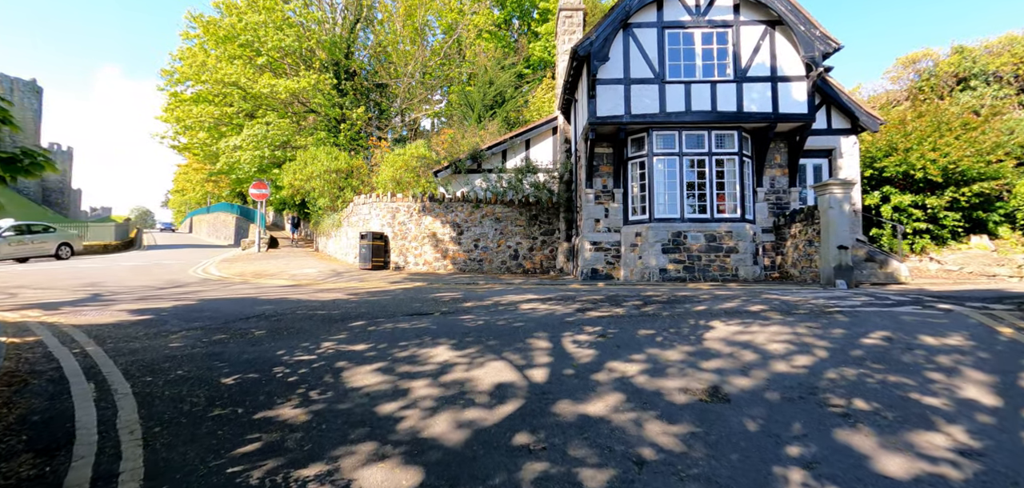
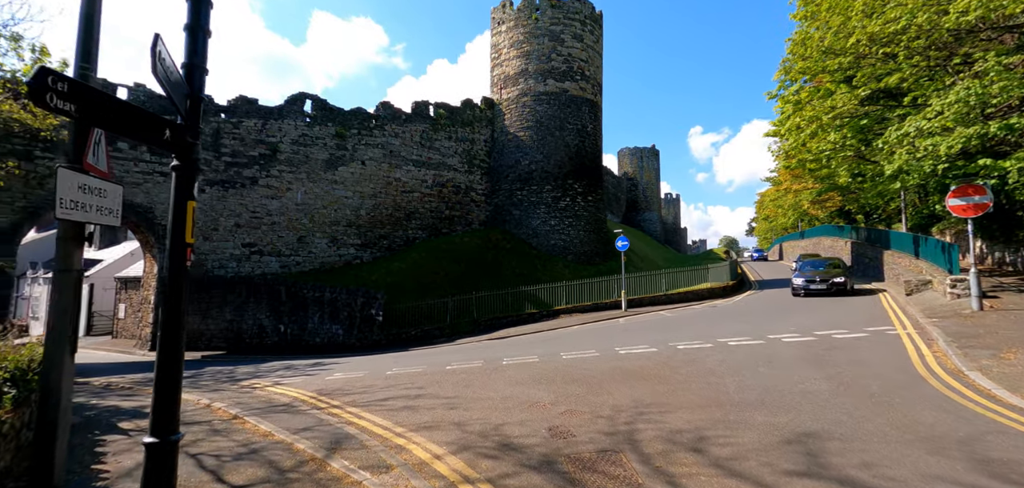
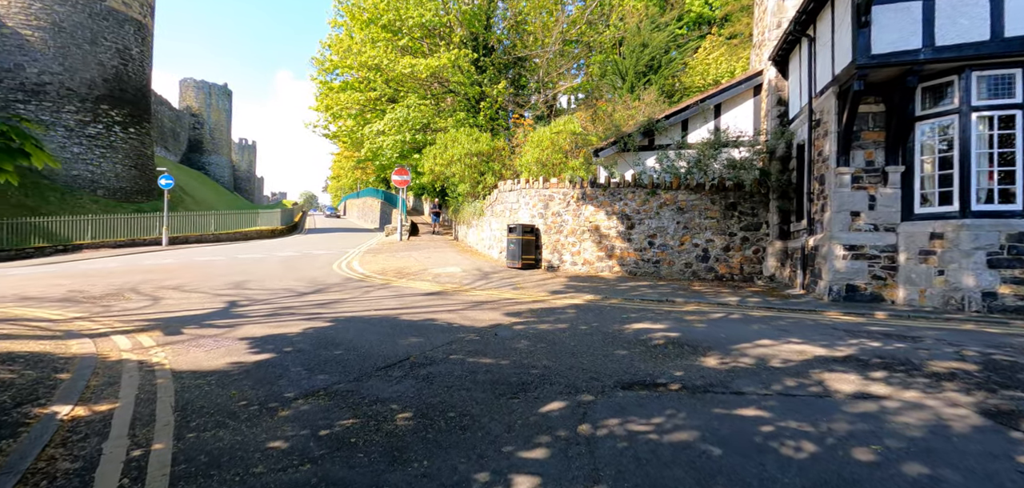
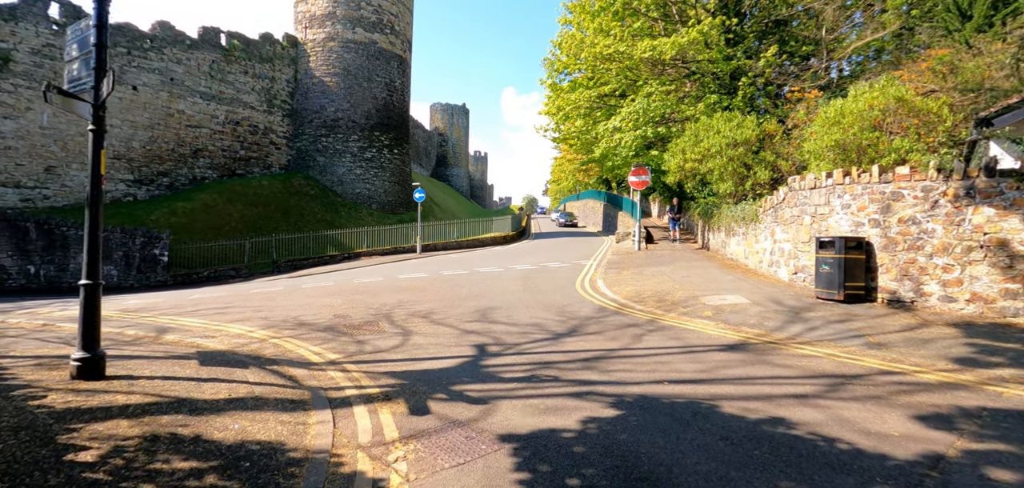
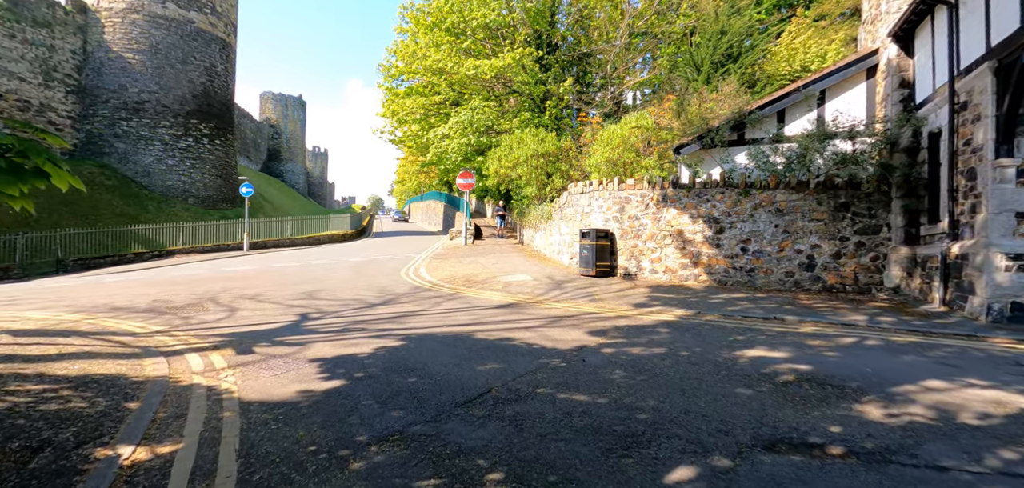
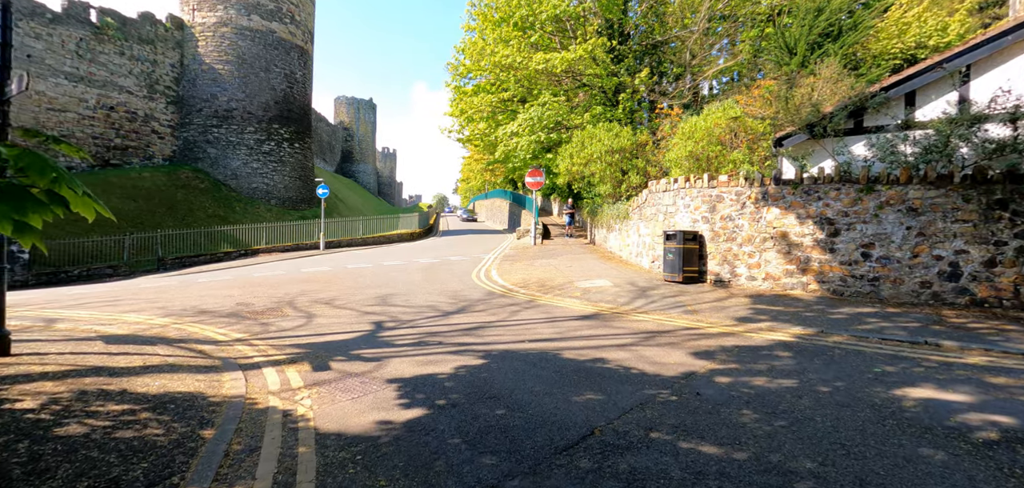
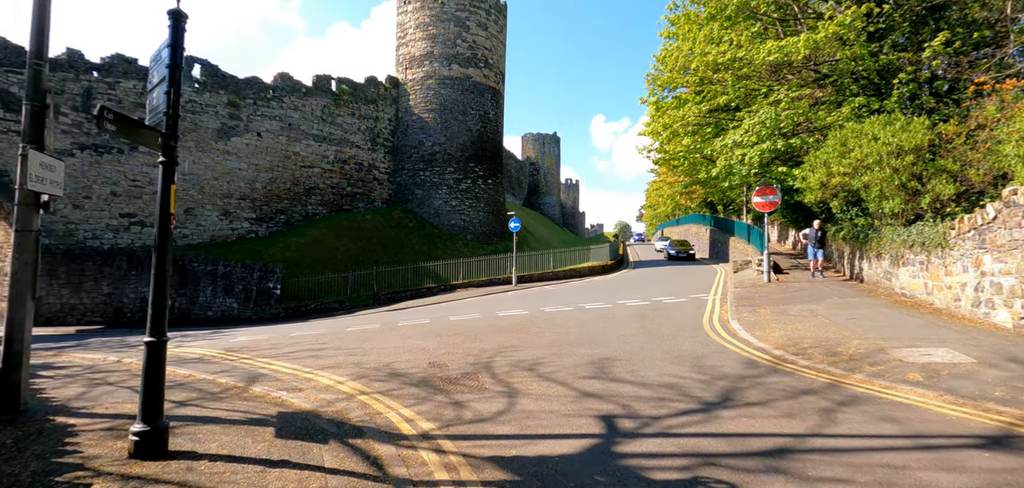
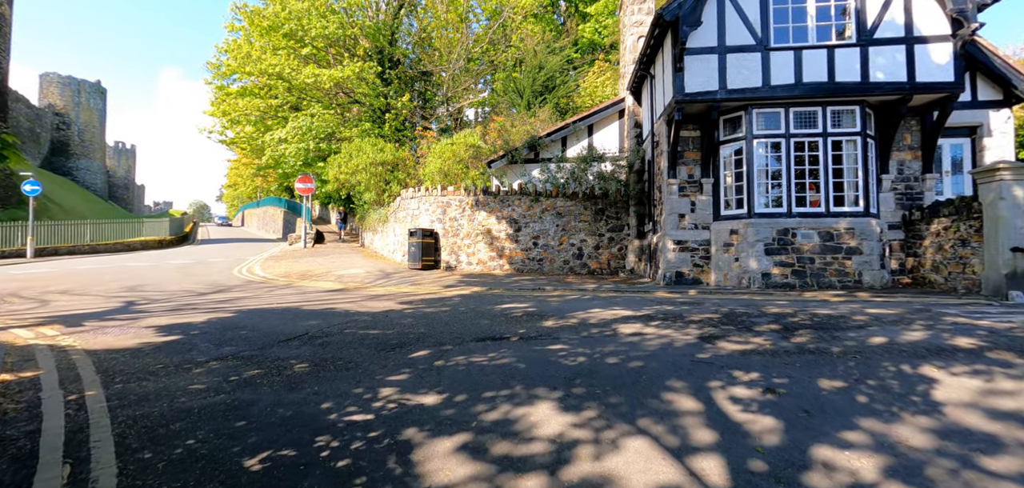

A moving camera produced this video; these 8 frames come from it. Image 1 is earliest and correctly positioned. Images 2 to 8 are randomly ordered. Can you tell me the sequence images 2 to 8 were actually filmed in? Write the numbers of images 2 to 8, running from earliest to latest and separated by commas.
8, 3, 5, 6, 4, 7, 2
